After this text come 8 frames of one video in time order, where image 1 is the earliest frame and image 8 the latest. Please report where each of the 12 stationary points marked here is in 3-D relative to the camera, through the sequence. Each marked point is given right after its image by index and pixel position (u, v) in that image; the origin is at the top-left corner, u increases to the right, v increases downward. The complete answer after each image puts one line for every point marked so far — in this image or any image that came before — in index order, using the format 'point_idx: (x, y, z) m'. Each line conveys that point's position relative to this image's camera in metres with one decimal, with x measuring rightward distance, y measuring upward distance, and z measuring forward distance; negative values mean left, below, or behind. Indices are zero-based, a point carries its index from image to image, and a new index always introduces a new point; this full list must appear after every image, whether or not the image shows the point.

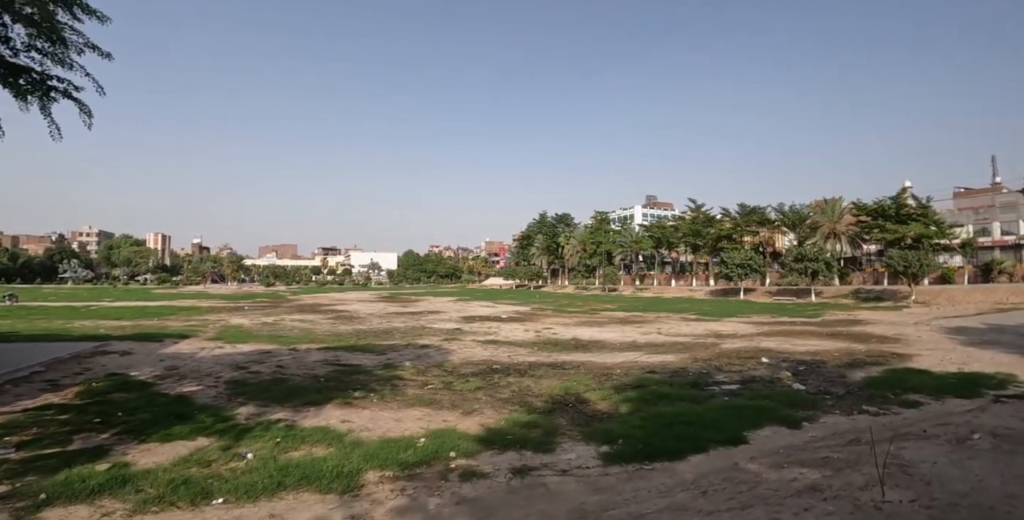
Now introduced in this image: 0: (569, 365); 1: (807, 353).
0: (+1.5, -2.9, +14.6) m
1: (+8.1, -2.4, +14.2) m
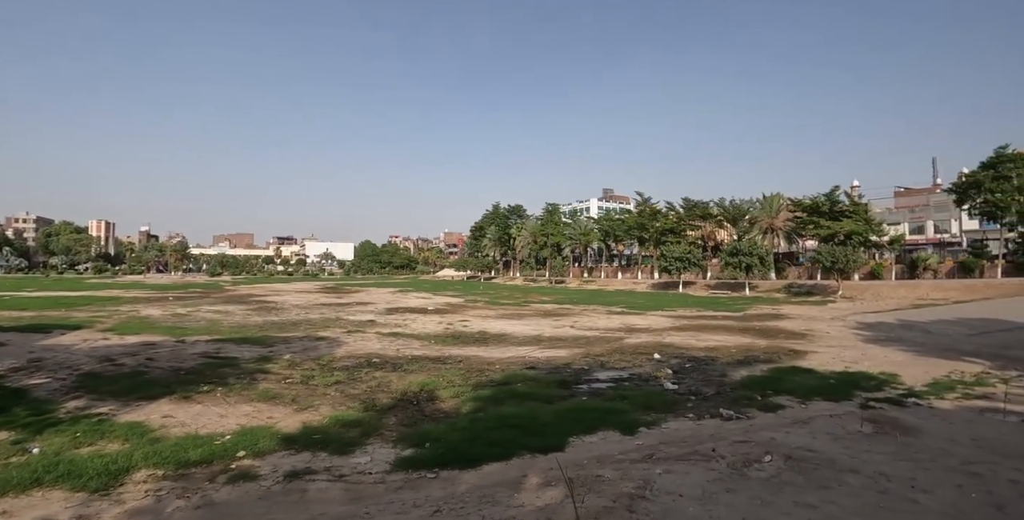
0: (-1.6, -2.7, +13.9) m
1: (+5.0, -2.2, +13.5) m
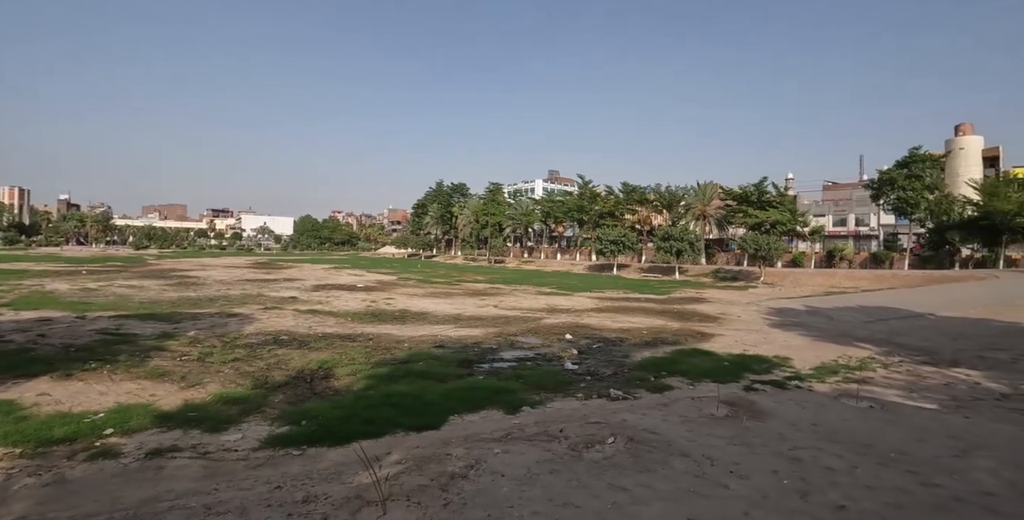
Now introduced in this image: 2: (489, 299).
0: (-3.8, -2.0, +13.6) m
1: (+2.8, -1.8, +13.7) m
2: (-1.0, -1.6, +19.2) m
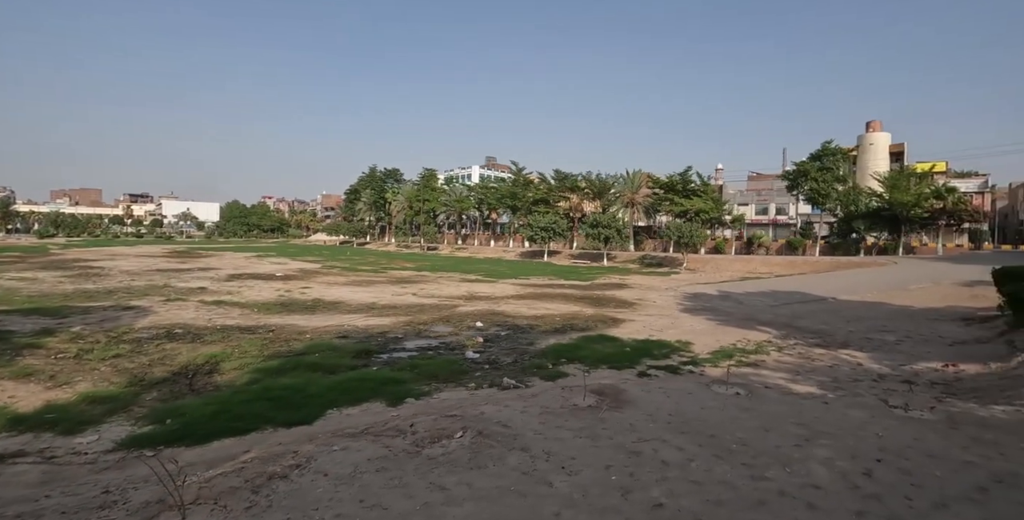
0: (-6.1, -1.8, +13.1) m
1: (+0.5, -1.4, +13.7) m
2: (-3.8, -1.2, +18.9) m
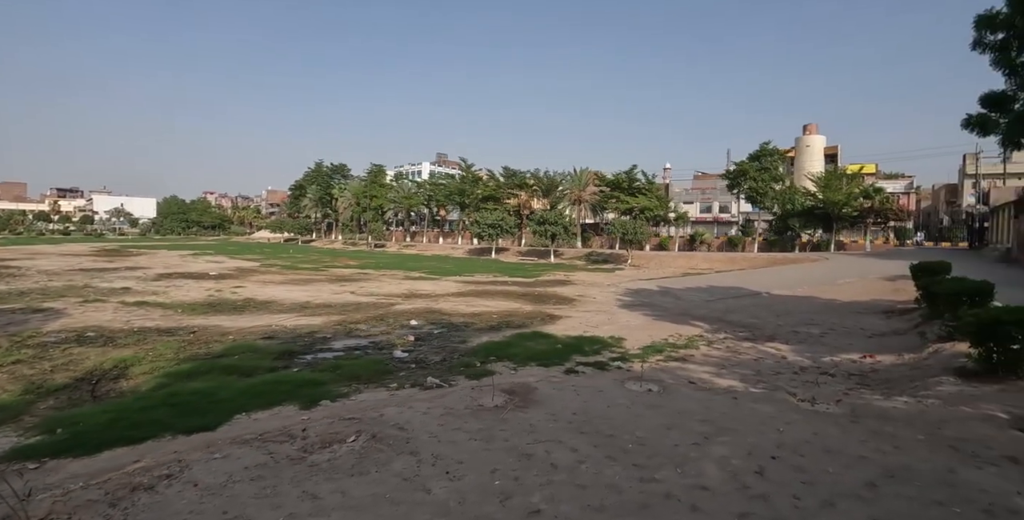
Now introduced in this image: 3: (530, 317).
0: (-7.6, -1.7, +12.3) m
1: (-1.1, -1.4, +13.4) m
2: (-5.7, -1.1, +18.3) m
3: (+0.4, -1.3, +12.2) m
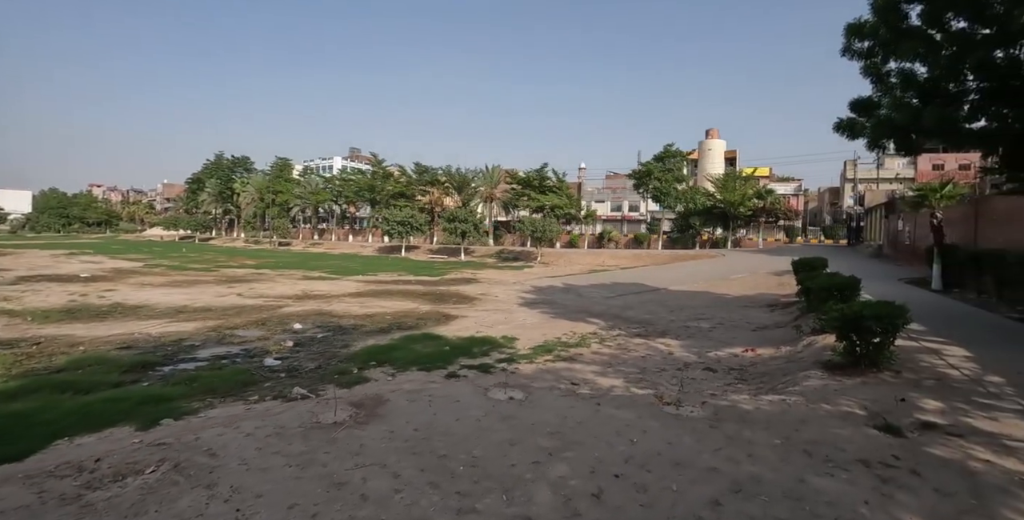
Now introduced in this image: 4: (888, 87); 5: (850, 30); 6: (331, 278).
0: (-9.8, -1.7, +10.5) m
1: (-3.6, -1.3, +12.5) m
2: (-8.8, -1.1, +16.7) m
3: (-1.9, -1.3, +11.5) m
4: (+5.7, +2.6, +8.1) m
5: (+5.5, +3.7, +8.6) m
6: (-6.5, -0.6, +19.2) m
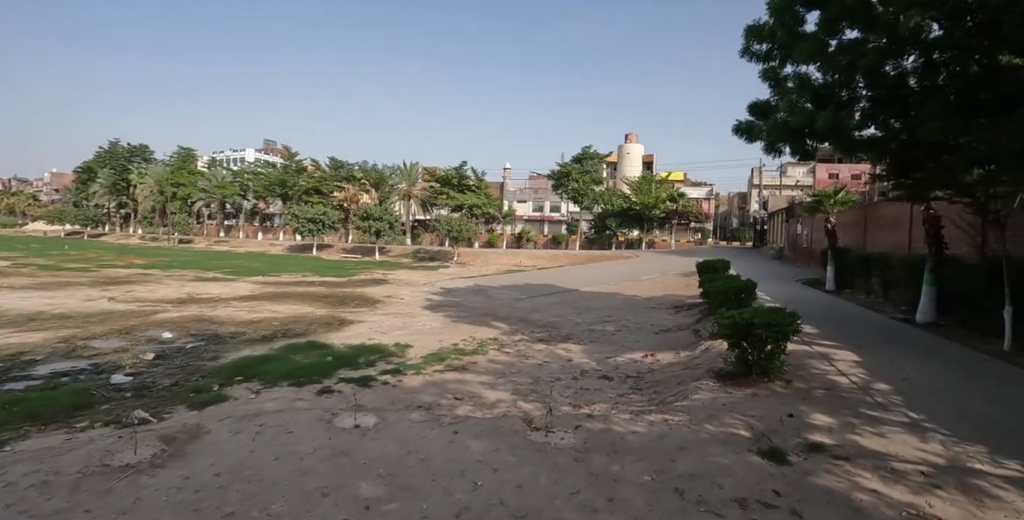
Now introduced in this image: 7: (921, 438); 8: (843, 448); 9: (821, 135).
0: (-11.6, -1.6, +8.5) m
1: (-5.6, -1.3, +11.2) m
2: (-11.4, -1.0, +14.7) m
3: (-3.8, -1.3, +10.4) m
4: (+4.1, +2.6, +8.0) m
5: (+3.8, +3.7, +8.5) m
6: (-9.4, -0.6, +17.5) m
7: (+2.5, -1.1, +3.2) m
8: (+1.9, -1.1, +3.0) m
9: (+4.1, +1.7, +7.1) m
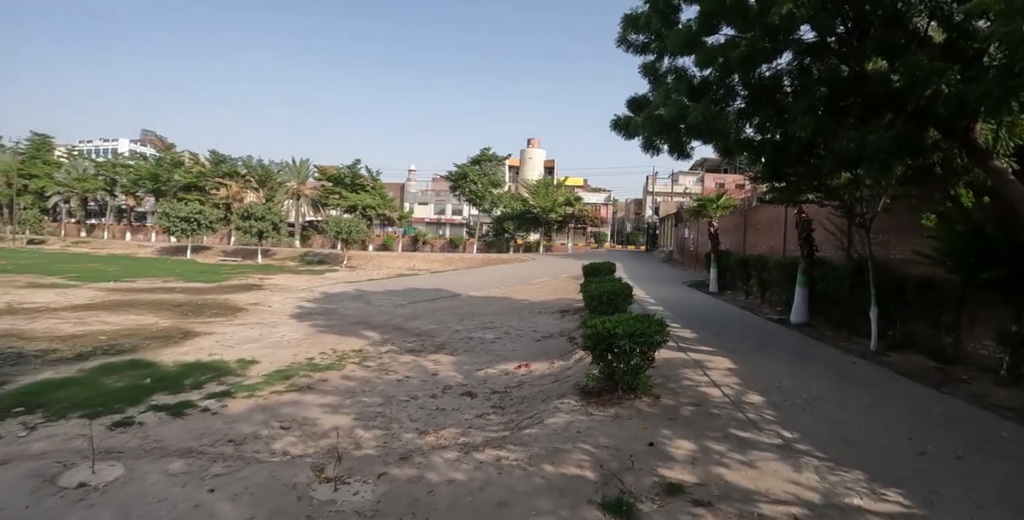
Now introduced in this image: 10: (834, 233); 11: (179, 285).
0: (-13.3, -1.6, +5.7) m
1: (-7.8, -1.3, +9.4) m
2: (-14.1, -1.1, +11.9) m
3: (-6.0, -1.3, +8.9) m
4: (+2.3, +2.6, +7.8) m
5: (+1.9, +3.7, +8.3) m
6: (-12.5, -0.7, +15.0) m
7: (+1.4, -1.0, +2.7) m
8: (+0.9, -1.1, +2.5) m
9: (+2.5, +1.6, +6.9) m
10: (+5.5, +0.5, +9.0) m
11: (-9.2, -0.7, +15.0) m
